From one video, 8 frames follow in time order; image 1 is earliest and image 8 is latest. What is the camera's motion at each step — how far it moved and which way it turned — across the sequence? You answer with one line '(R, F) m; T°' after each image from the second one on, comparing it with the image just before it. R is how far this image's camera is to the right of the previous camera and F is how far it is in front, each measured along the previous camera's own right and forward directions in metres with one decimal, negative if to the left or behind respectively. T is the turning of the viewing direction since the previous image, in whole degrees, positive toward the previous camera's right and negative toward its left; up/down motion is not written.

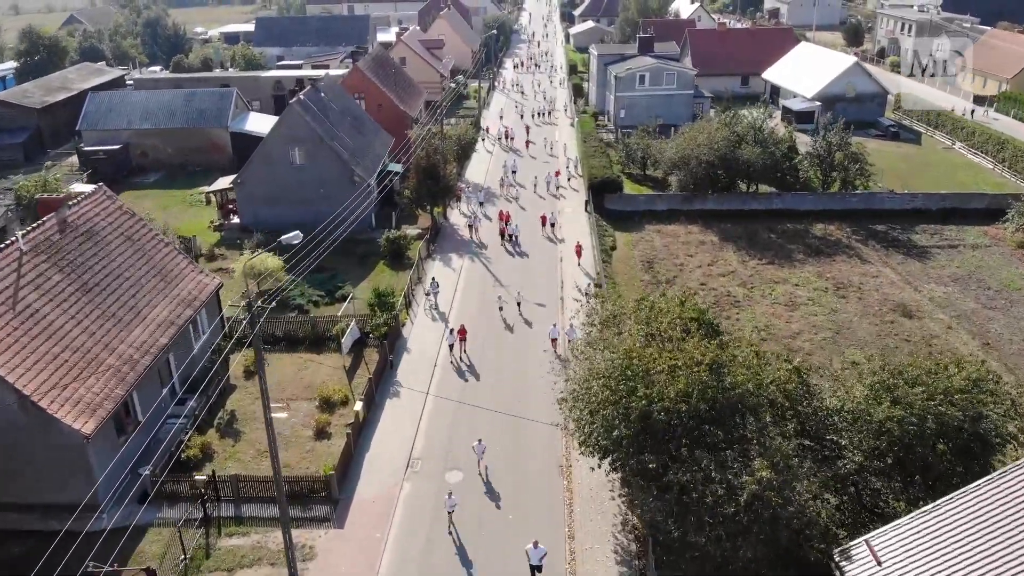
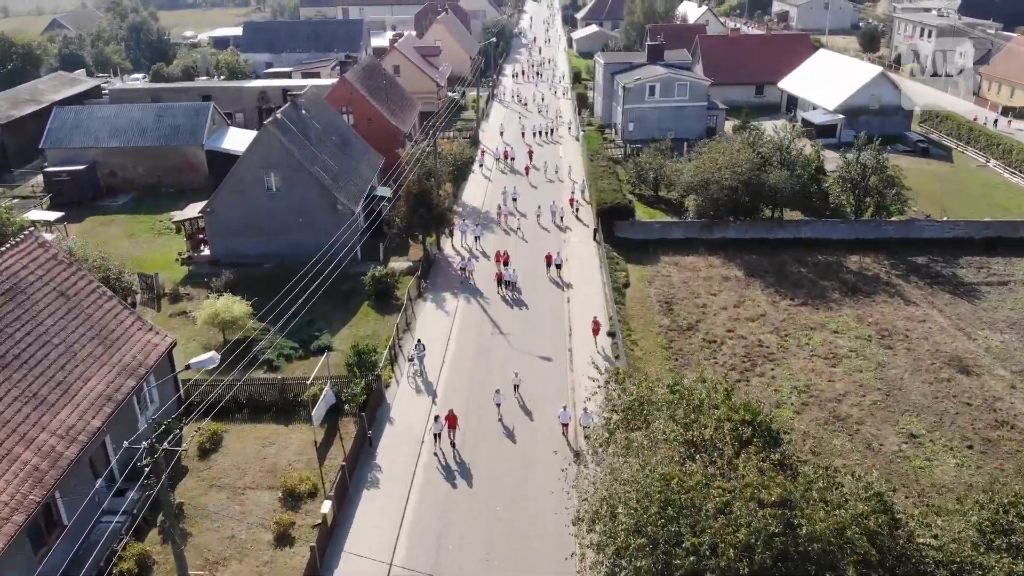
(0.0, +4.2) m; 0°
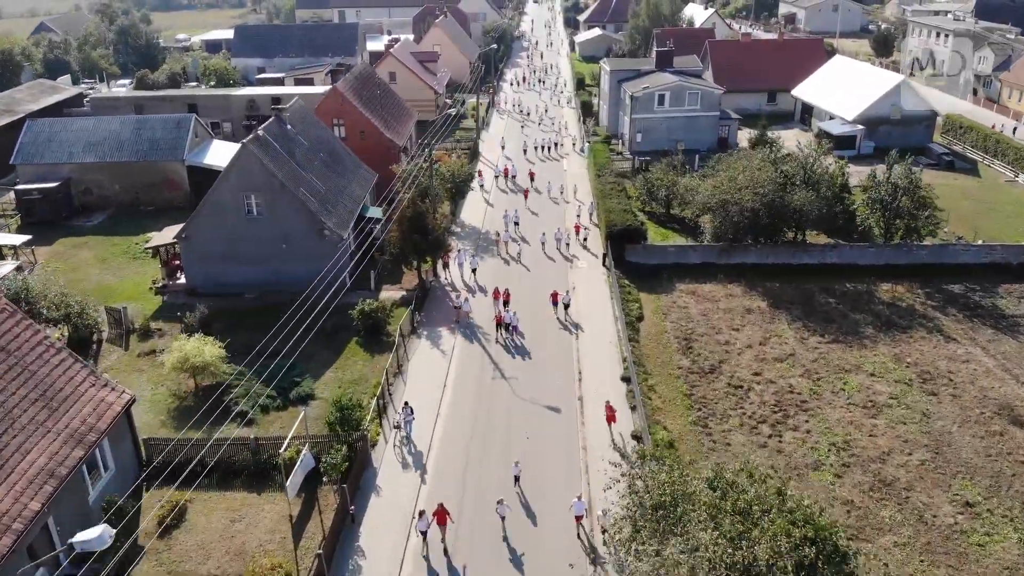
(-0.1, +3.0) m; 0°
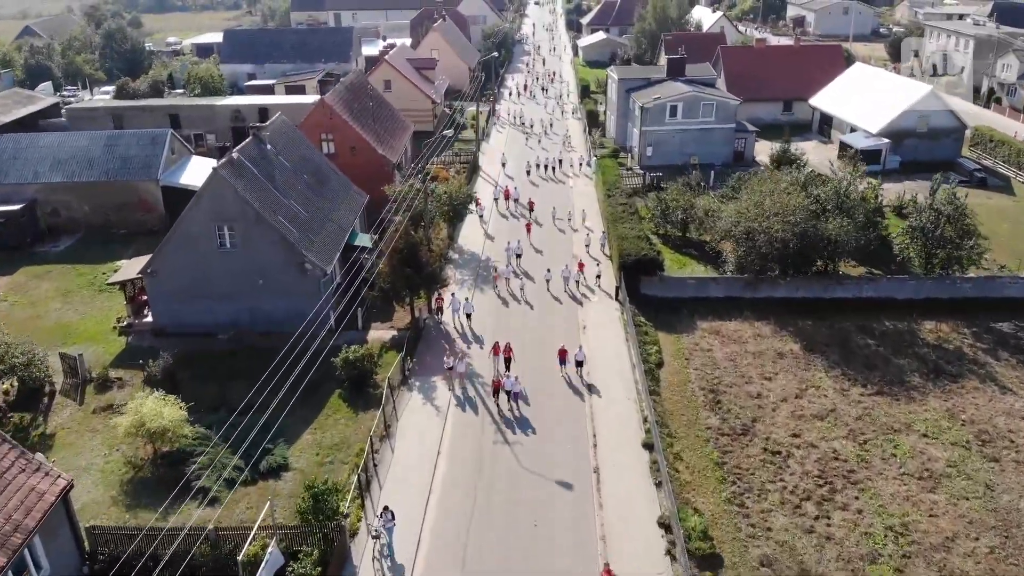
(-0.1, +3.5) m; 0°
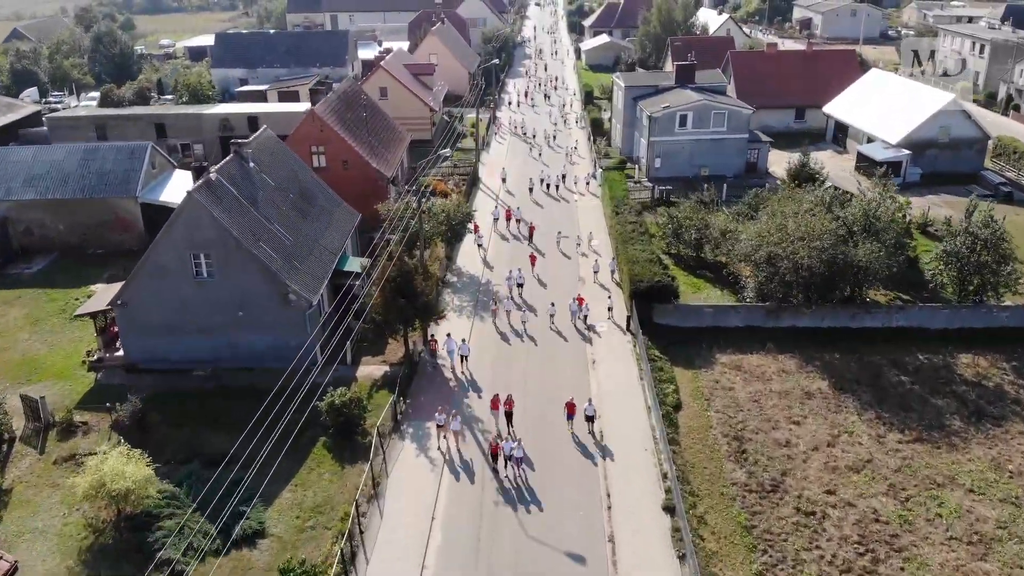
(-0.1, +2.5) m; 0°
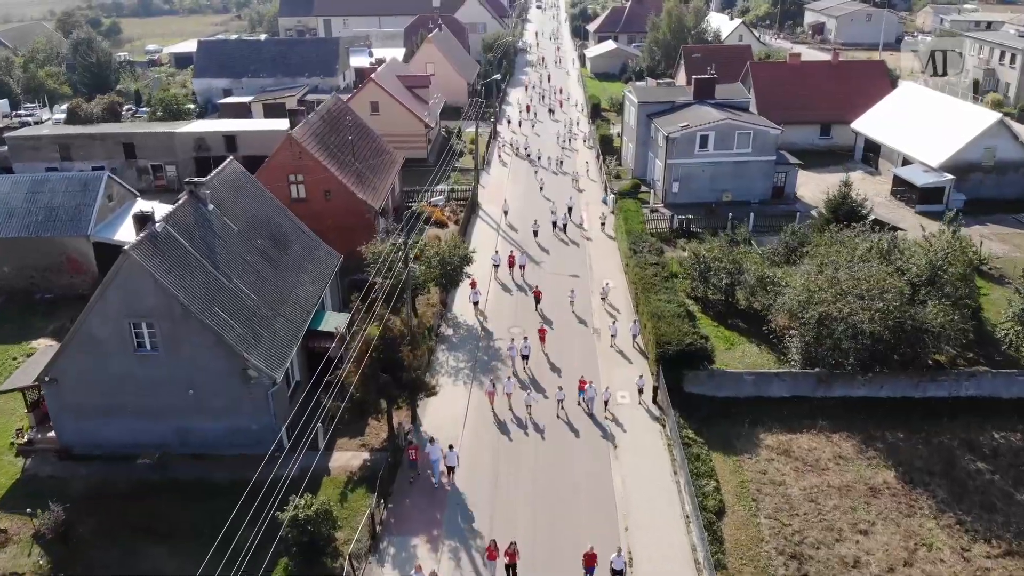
(-0.1, +4.6) m; 0°
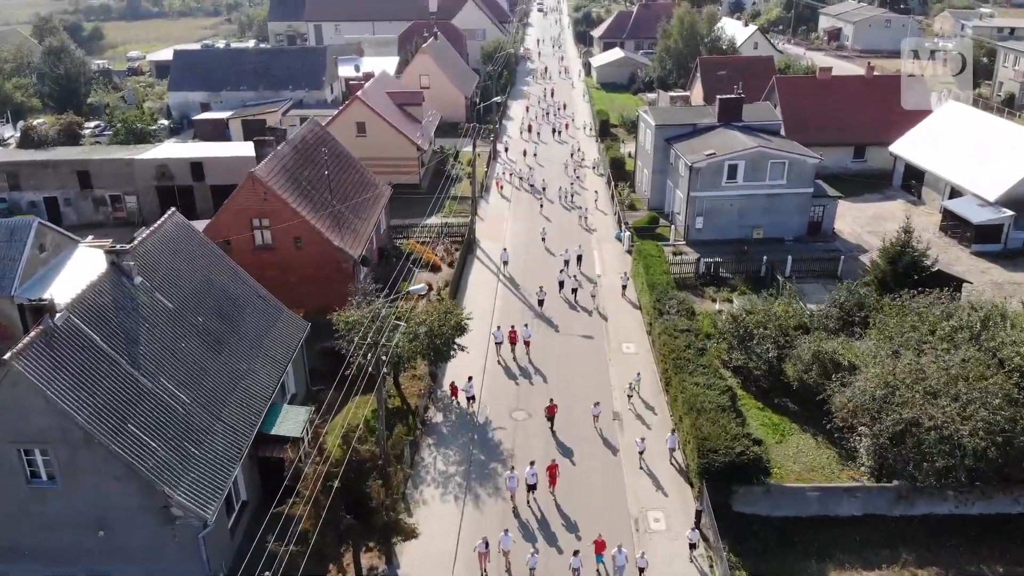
(-0.1, +5.3) m; 0°
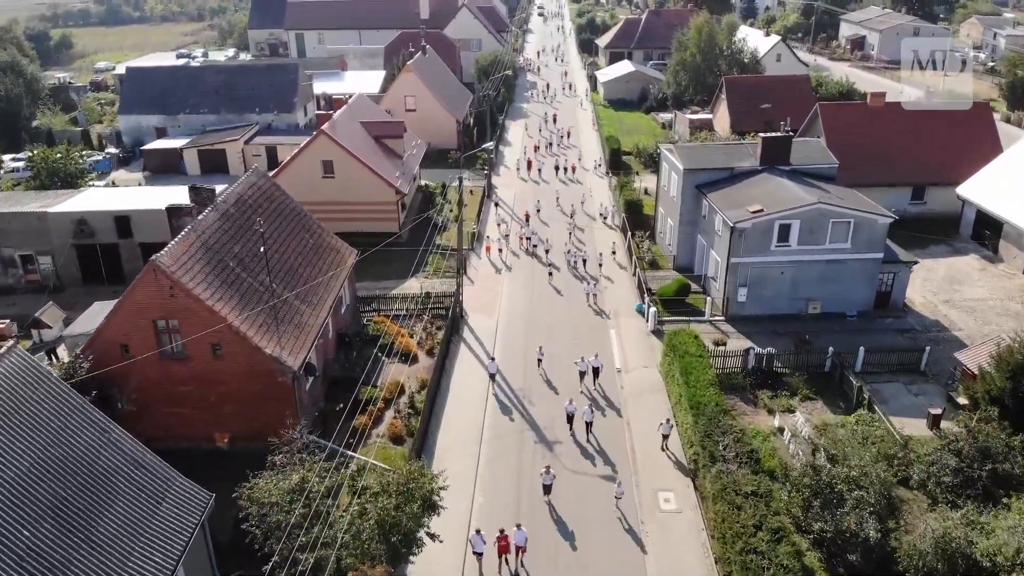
(+0.1, +7.8) m; 0°
